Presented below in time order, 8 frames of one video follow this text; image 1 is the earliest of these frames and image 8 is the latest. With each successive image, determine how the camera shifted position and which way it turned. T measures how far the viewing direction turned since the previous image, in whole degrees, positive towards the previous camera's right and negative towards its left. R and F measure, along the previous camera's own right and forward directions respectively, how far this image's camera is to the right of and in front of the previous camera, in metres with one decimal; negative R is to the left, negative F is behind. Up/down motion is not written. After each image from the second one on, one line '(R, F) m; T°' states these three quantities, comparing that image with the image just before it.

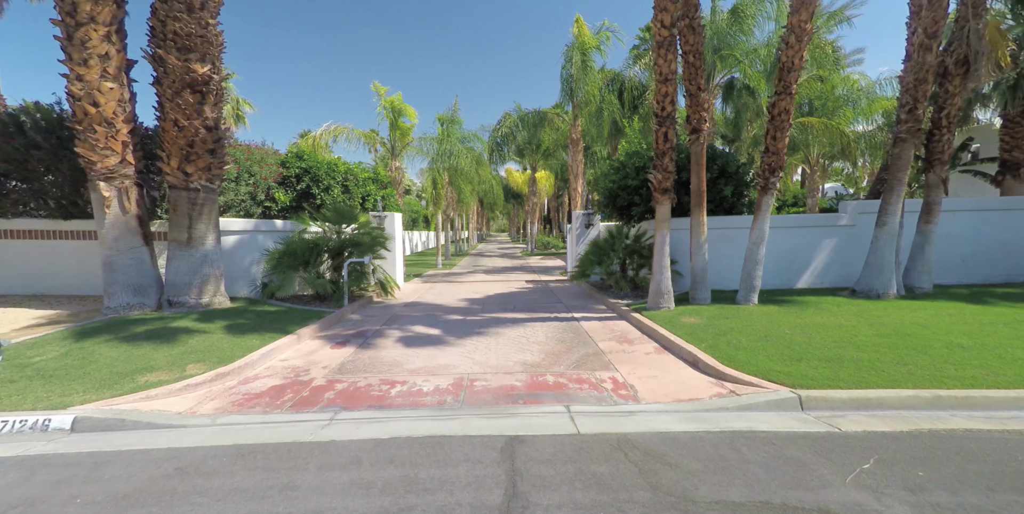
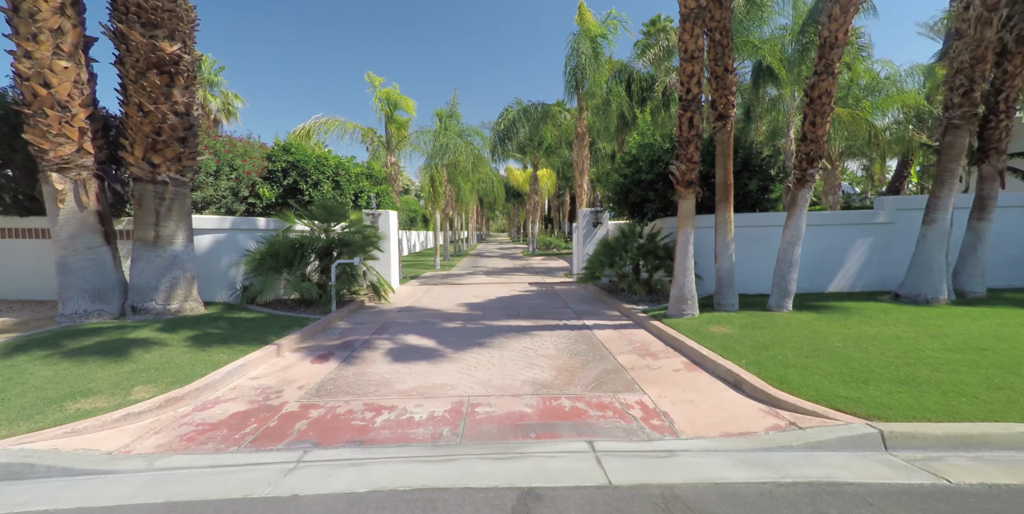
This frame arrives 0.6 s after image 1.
(-0.1, +0.8) m; 0°
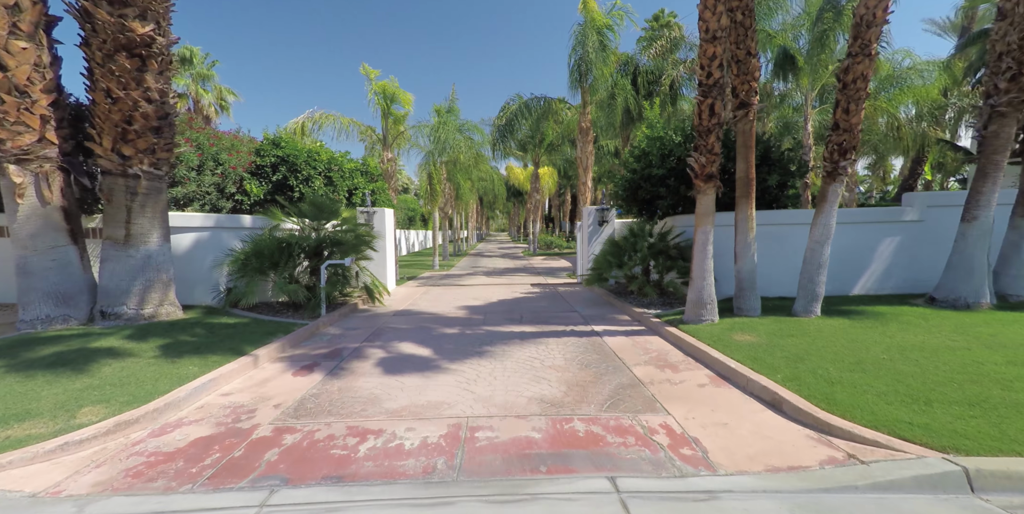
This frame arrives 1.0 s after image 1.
(-0.1, +0.6) m; 0°
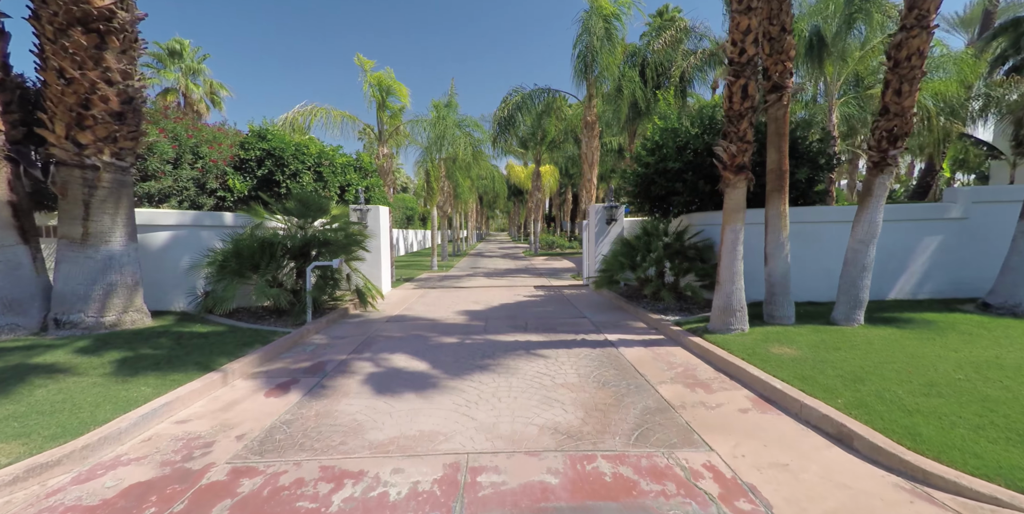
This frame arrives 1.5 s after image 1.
(-0.1, +0.7) m; 0°
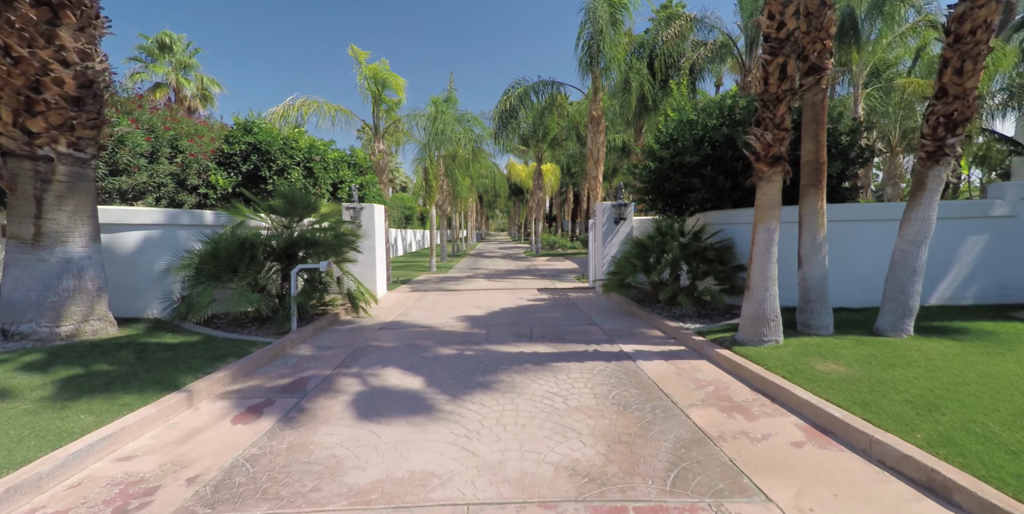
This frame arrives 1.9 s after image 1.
(-0.1, +0.7) m; 0°
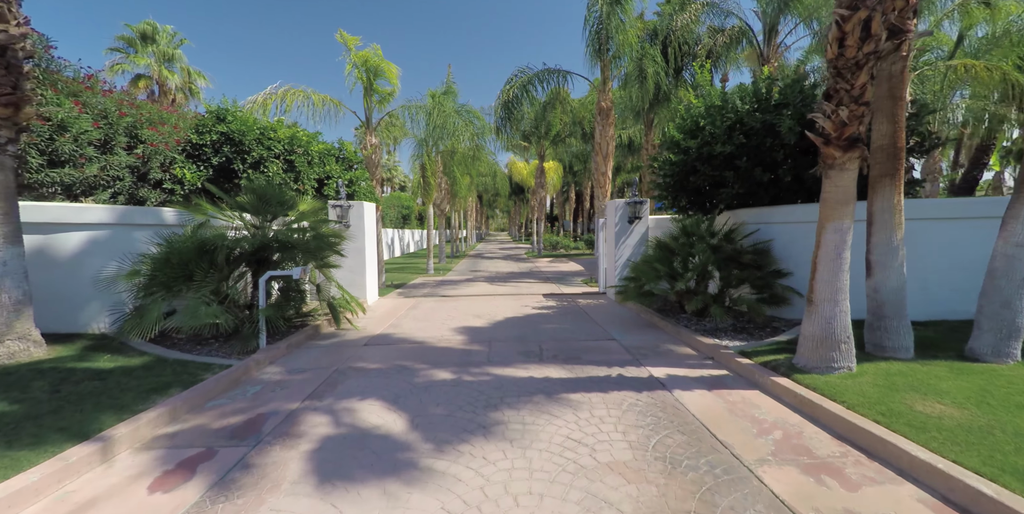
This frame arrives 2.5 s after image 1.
(-0.1, +1.0) m; 0°
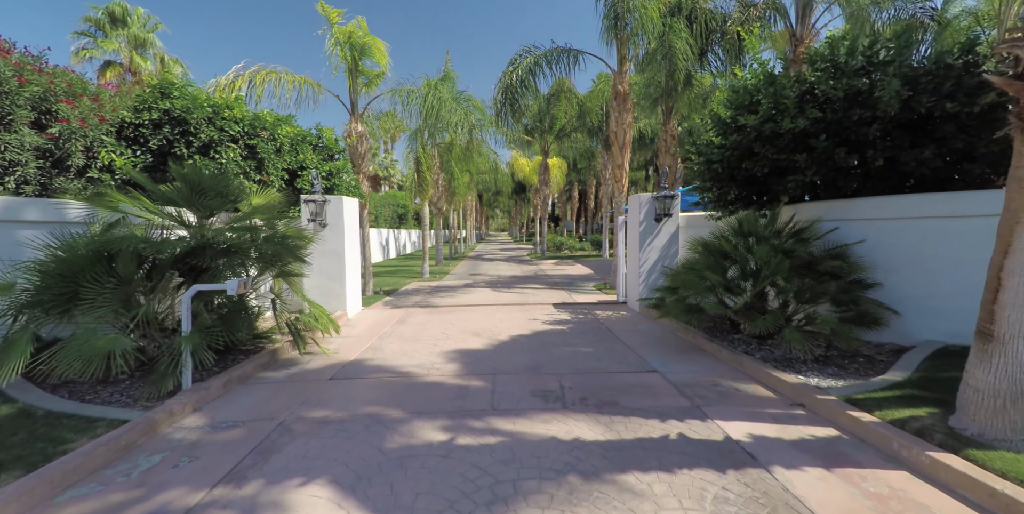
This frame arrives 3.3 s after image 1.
(-0.1, +1.5) m; 0°
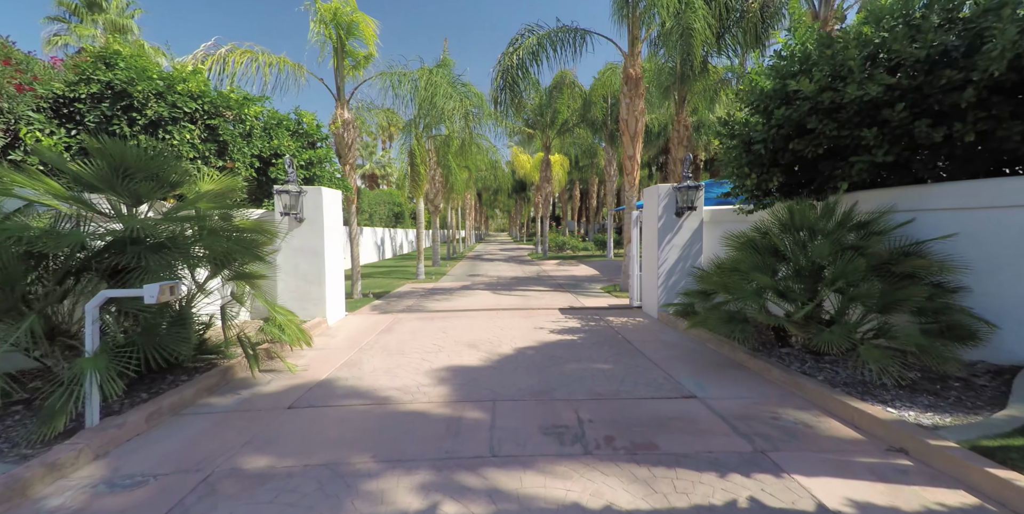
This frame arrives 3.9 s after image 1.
(0.0, +1.0) m; 0°
